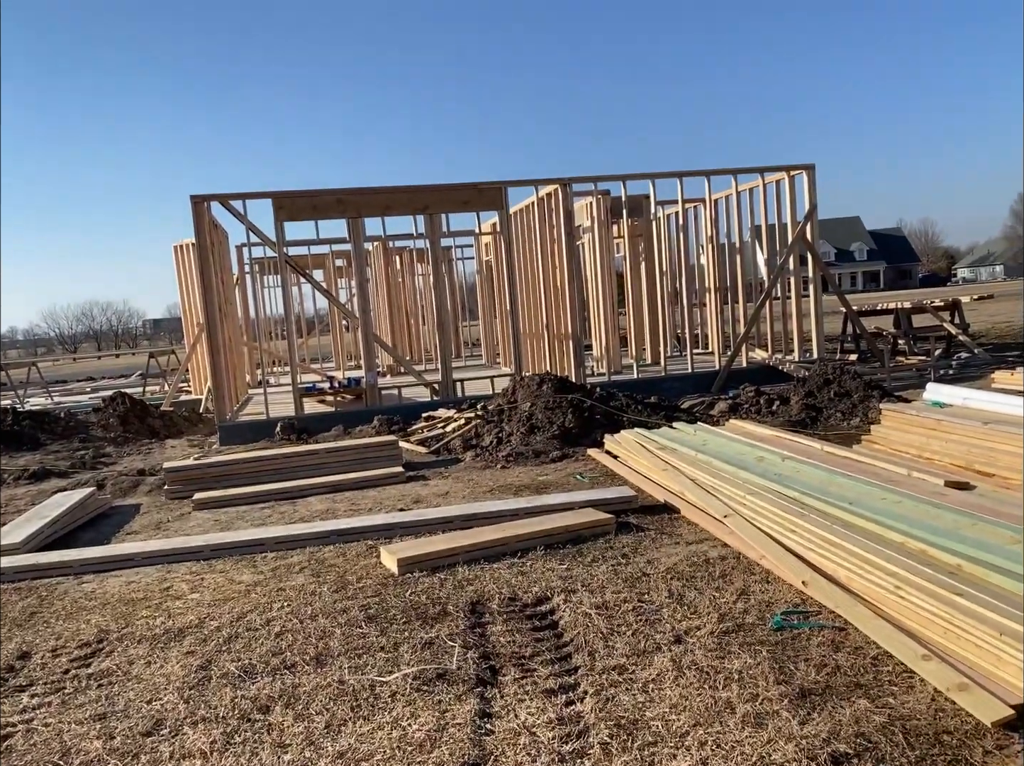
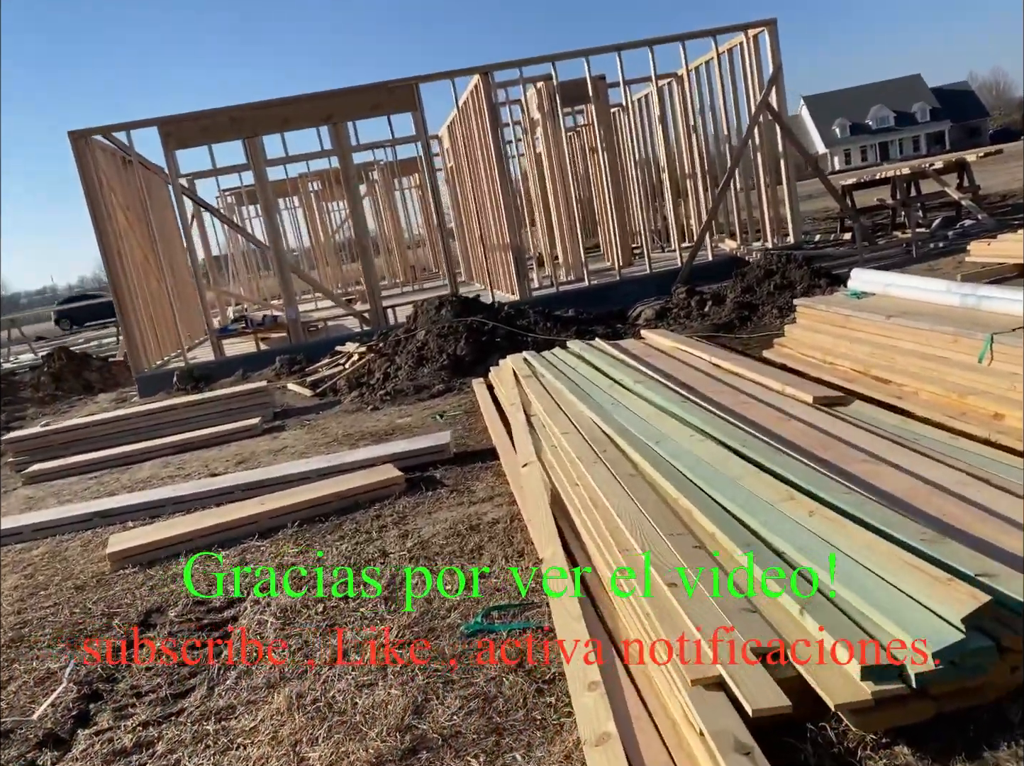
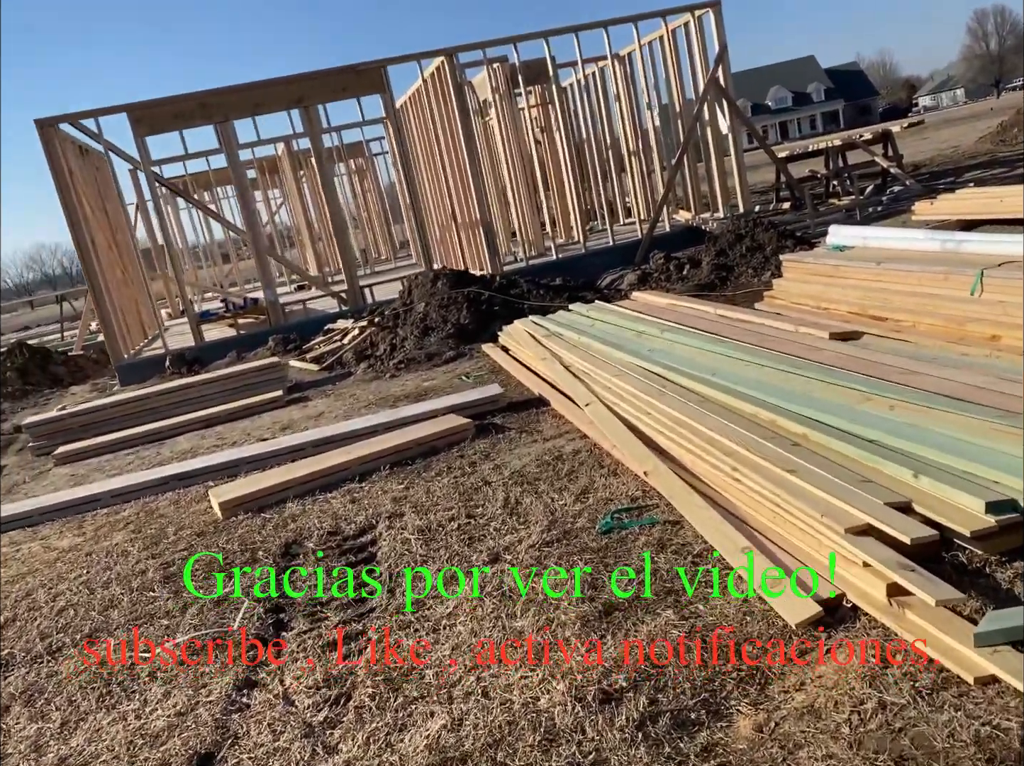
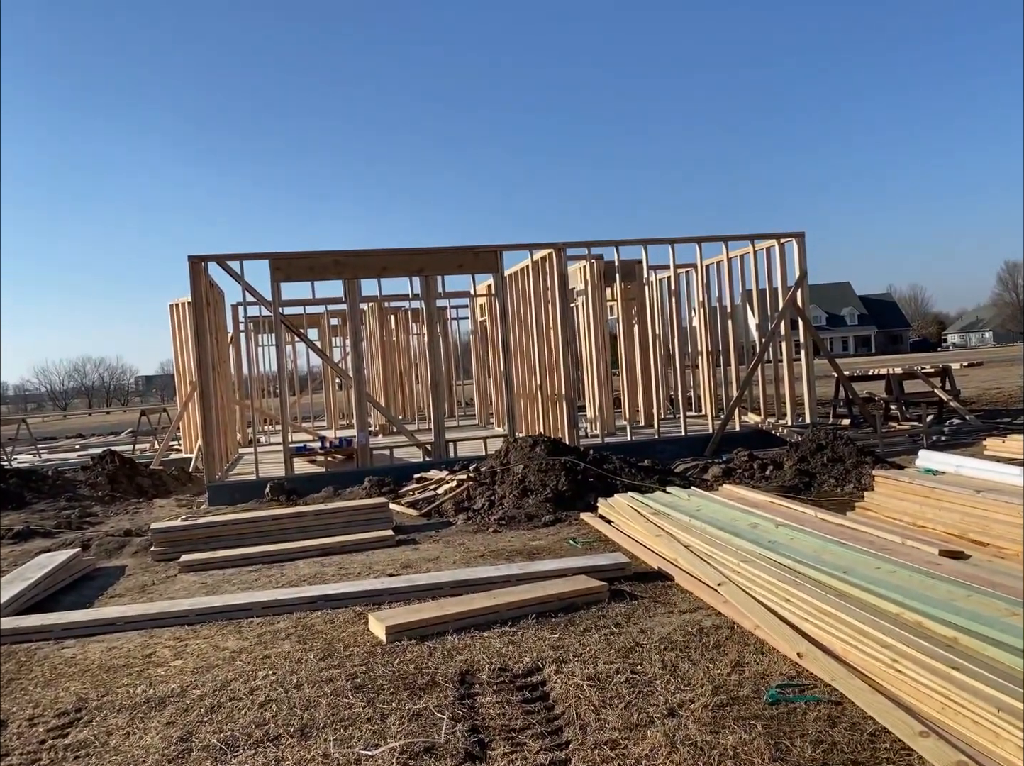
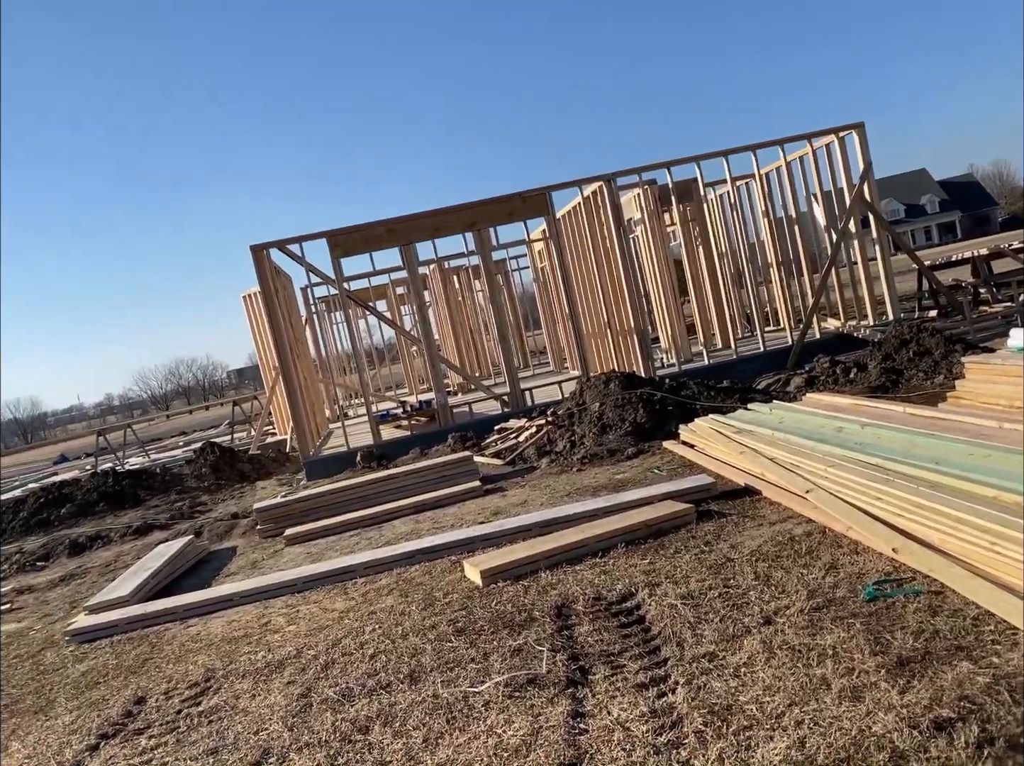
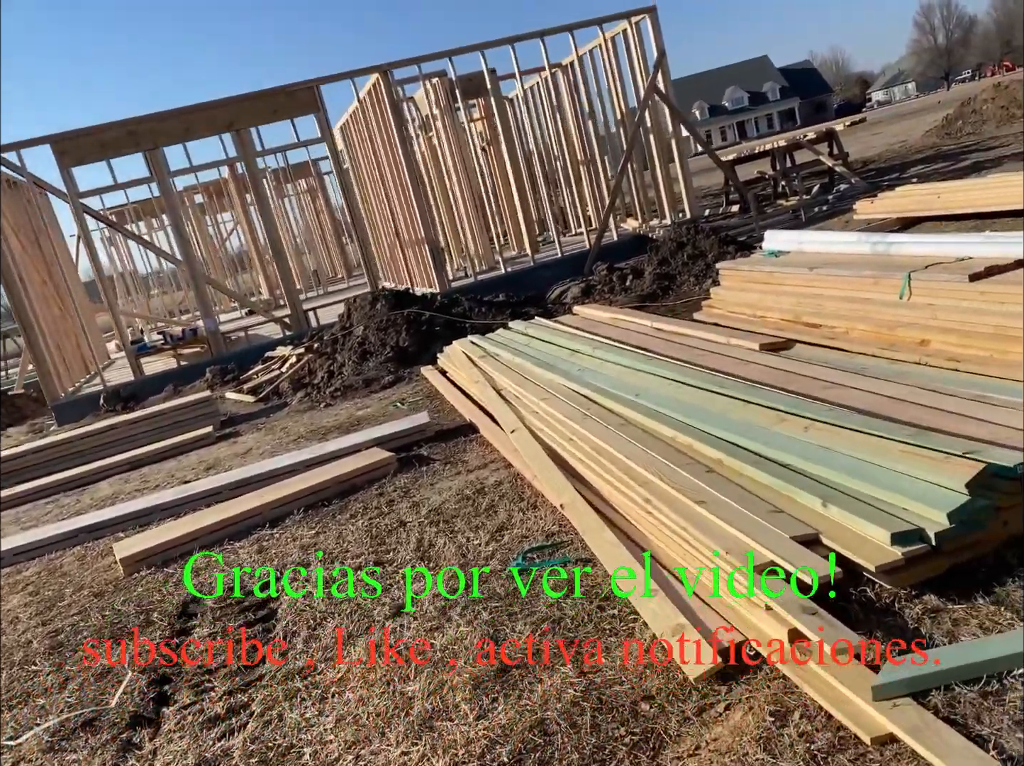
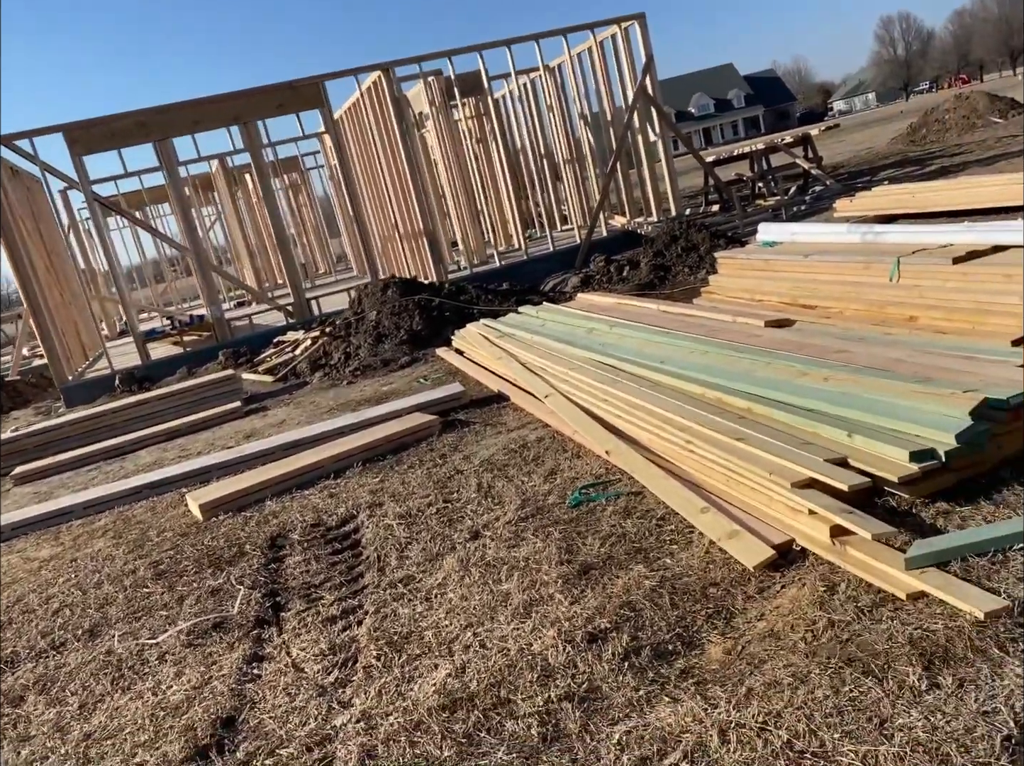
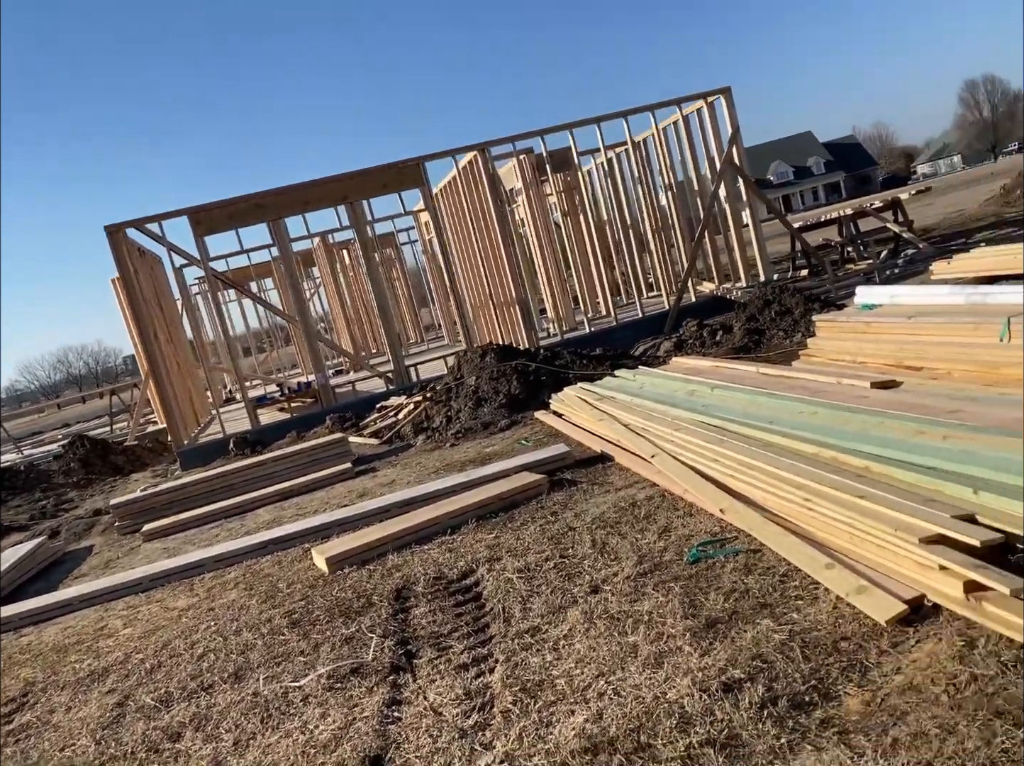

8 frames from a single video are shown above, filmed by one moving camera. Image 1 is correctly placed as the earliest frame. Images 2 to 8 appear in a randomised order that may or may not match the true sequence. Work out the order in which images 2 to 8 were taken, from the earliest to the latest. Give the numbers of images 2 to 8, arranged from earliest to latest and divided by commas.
4, 5, 8, 7, 3, 6, 2
